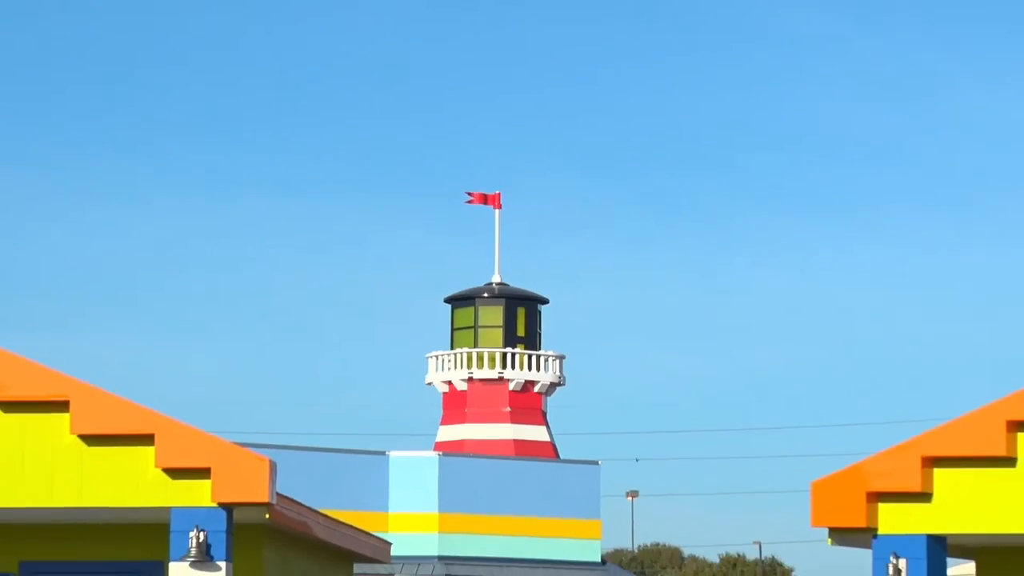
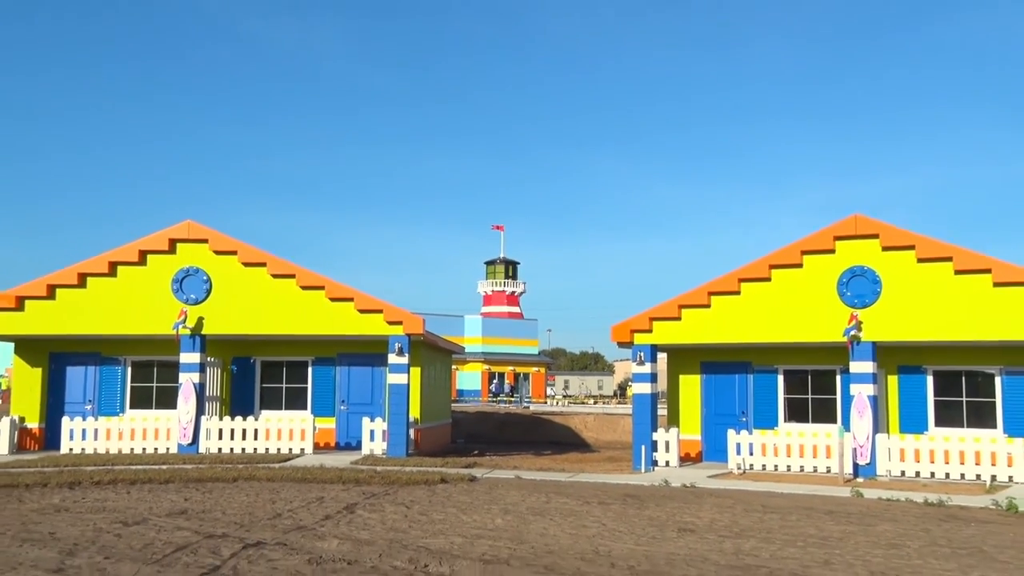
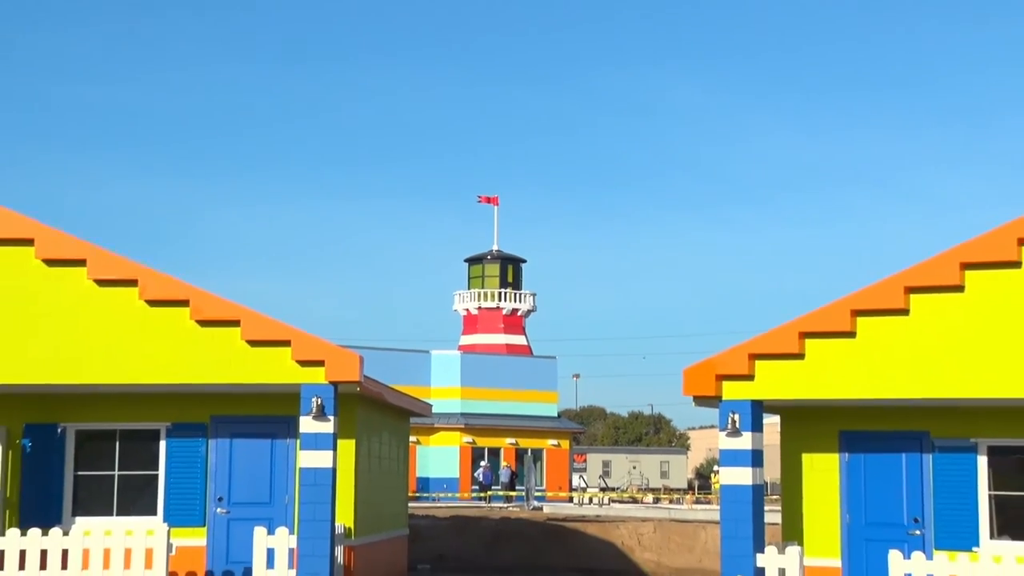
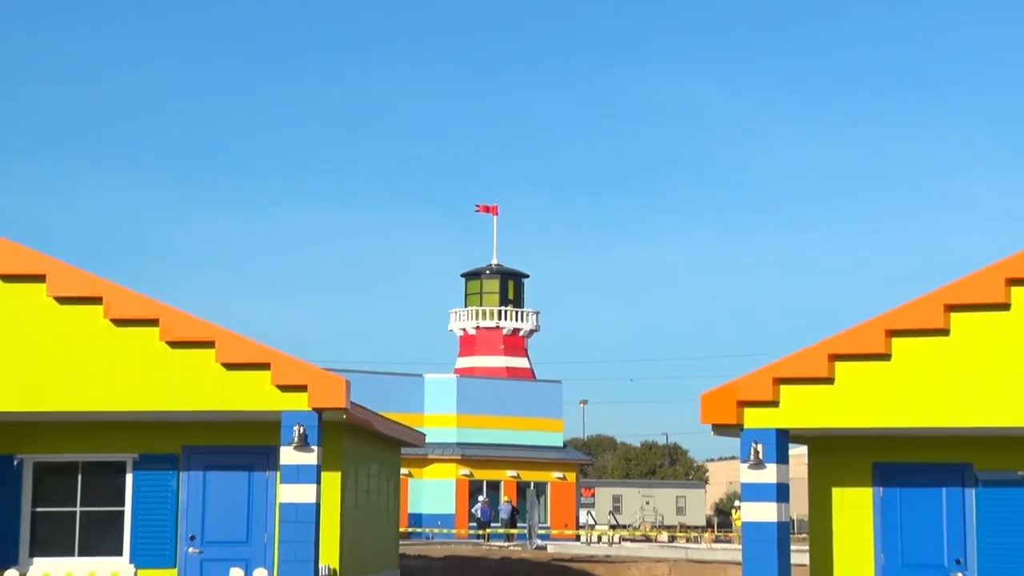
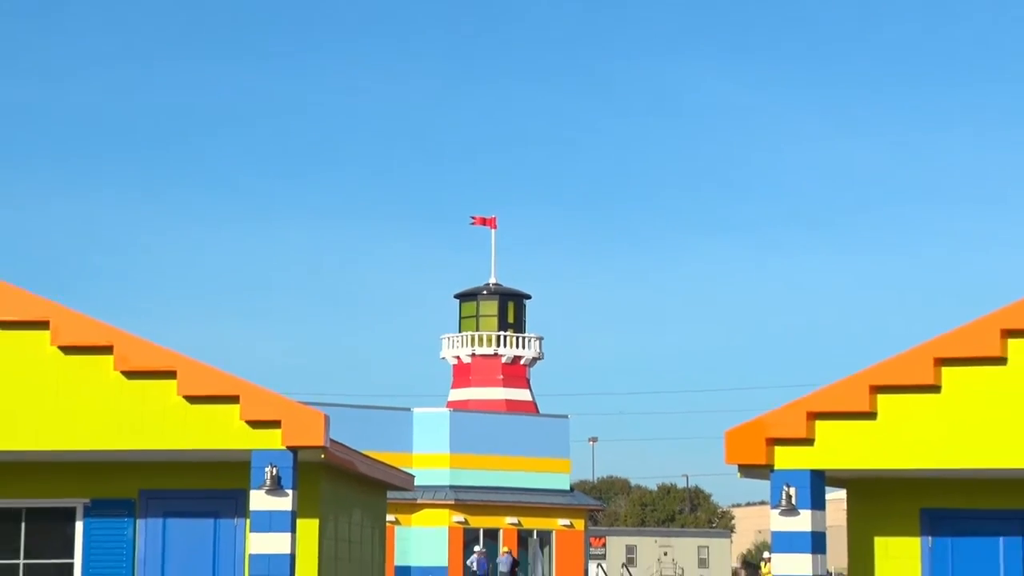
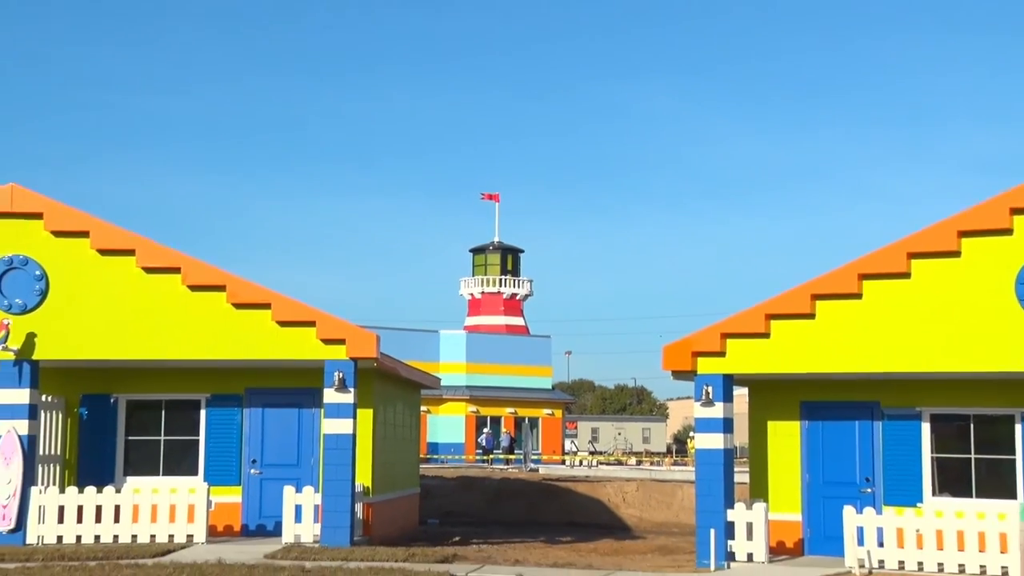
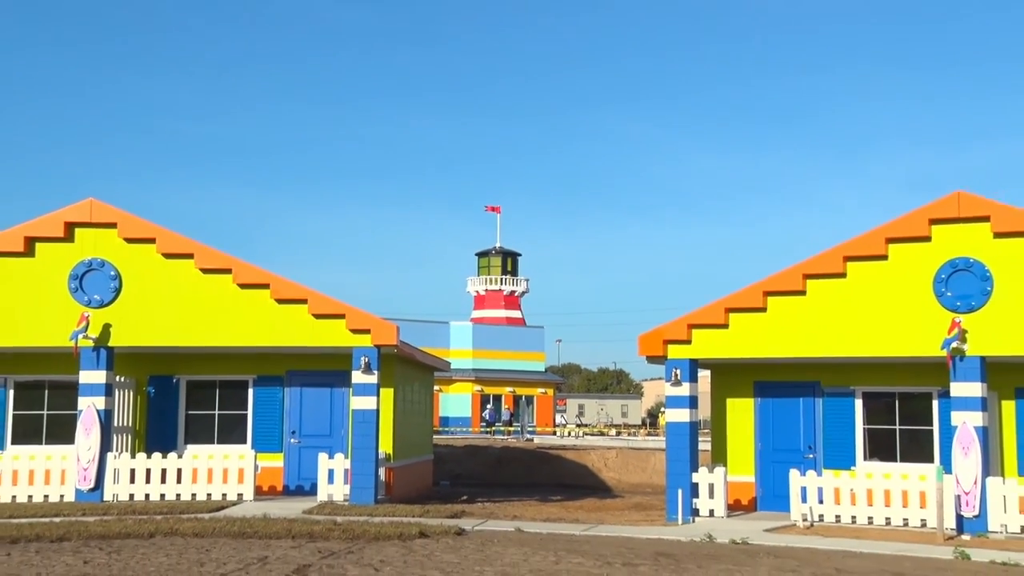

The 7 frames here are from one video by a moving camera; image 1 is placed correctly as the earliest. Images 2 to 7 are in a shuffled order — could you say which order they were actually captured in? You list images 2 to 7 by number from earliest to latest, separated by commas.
5, 4, 3, 6, 7, 2
